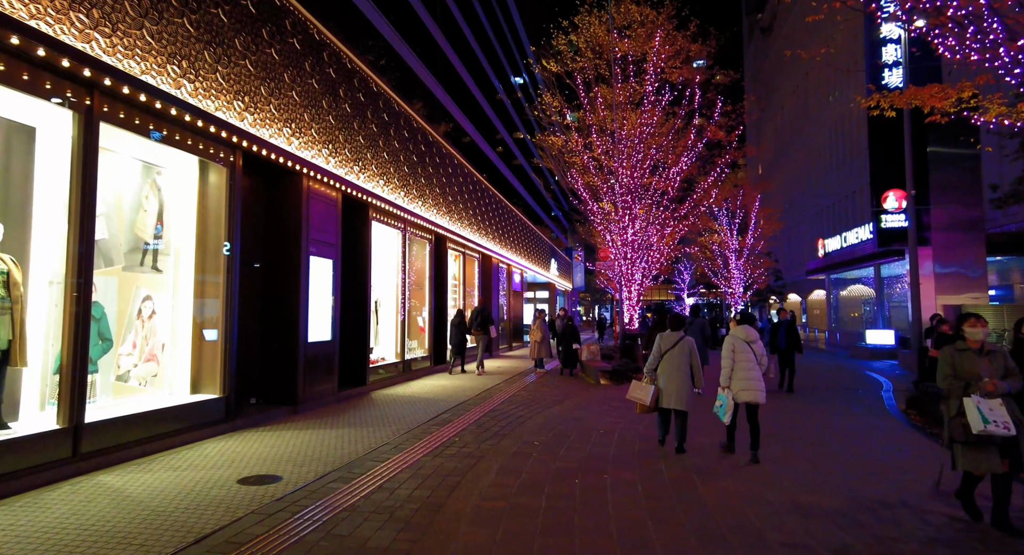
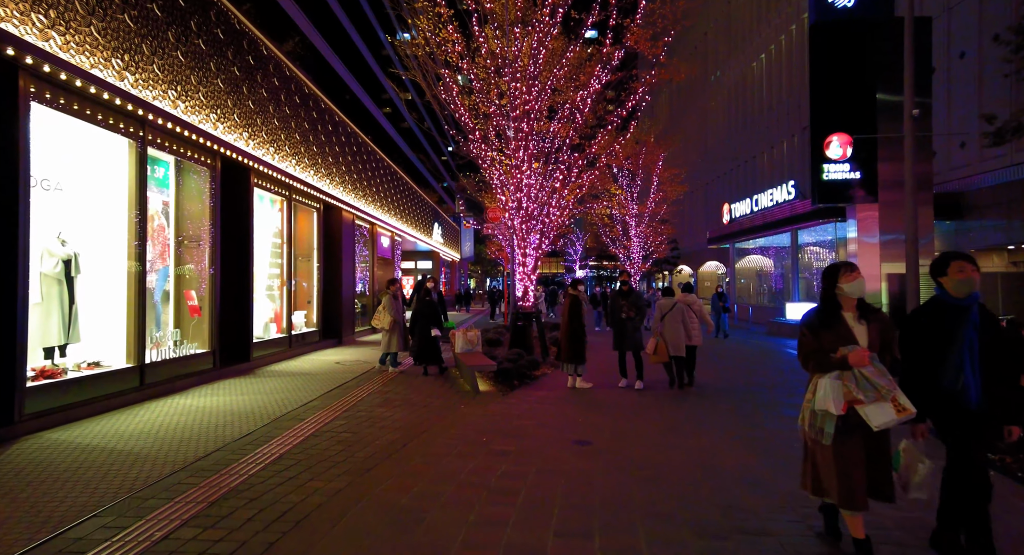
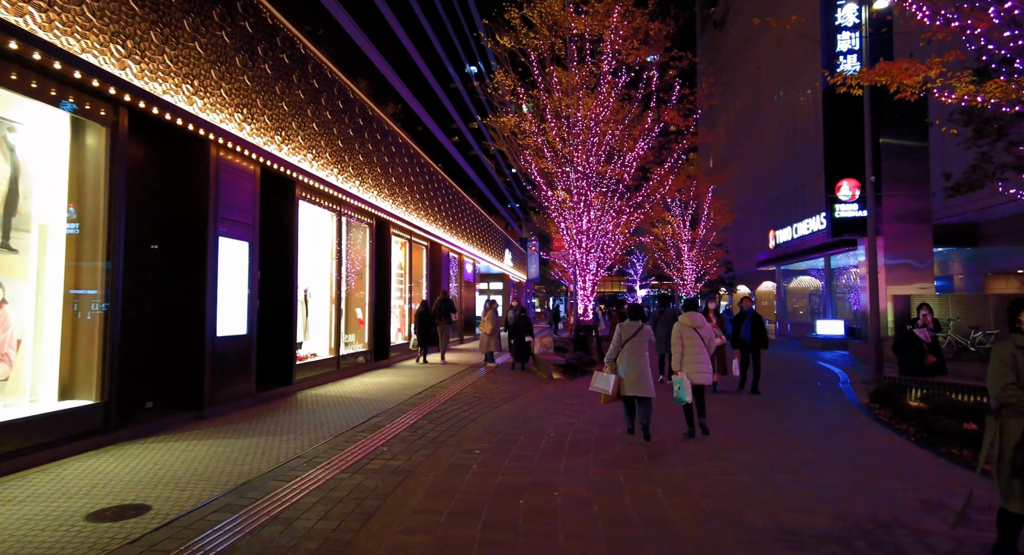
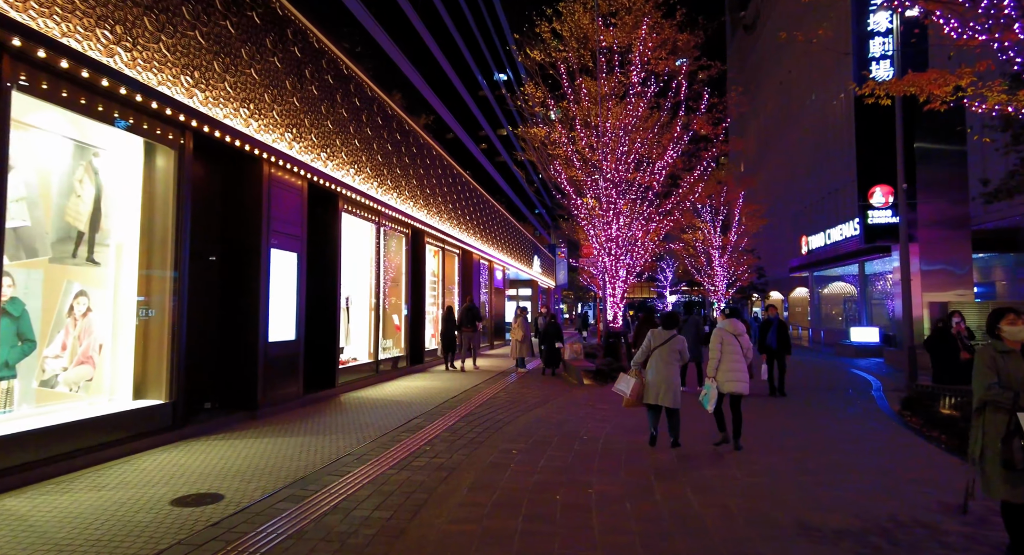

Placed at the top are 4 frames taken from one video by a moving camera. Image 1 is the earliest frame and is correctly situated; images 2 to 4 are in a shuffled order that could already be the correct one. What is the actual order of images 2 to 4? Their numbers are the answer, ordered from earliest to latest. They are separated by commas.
4, 3, 2
